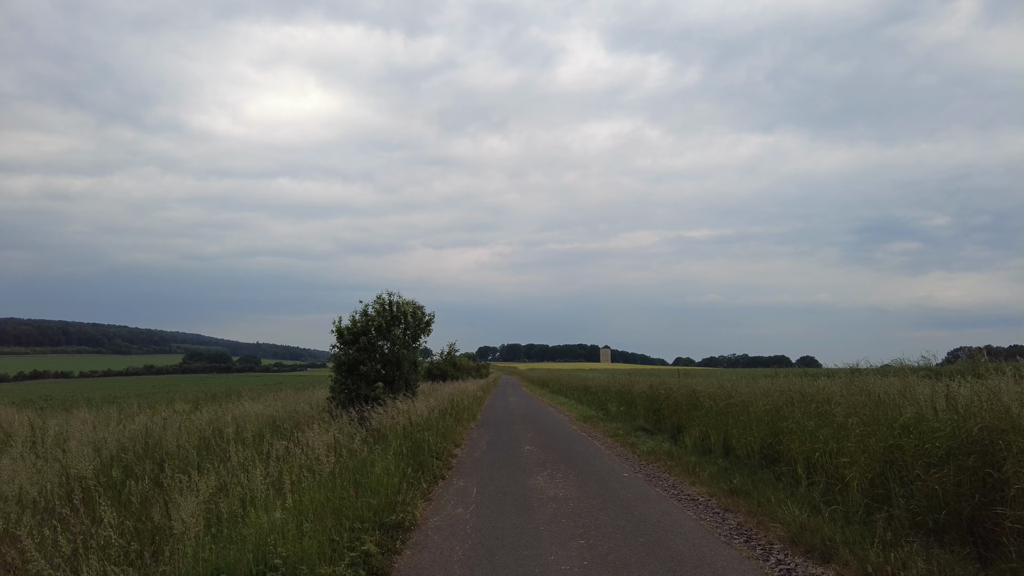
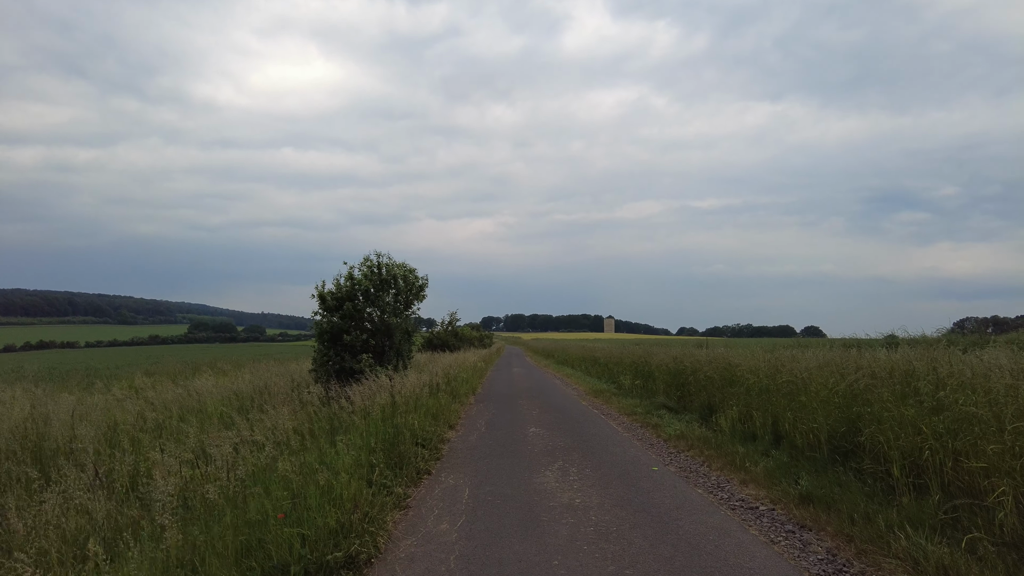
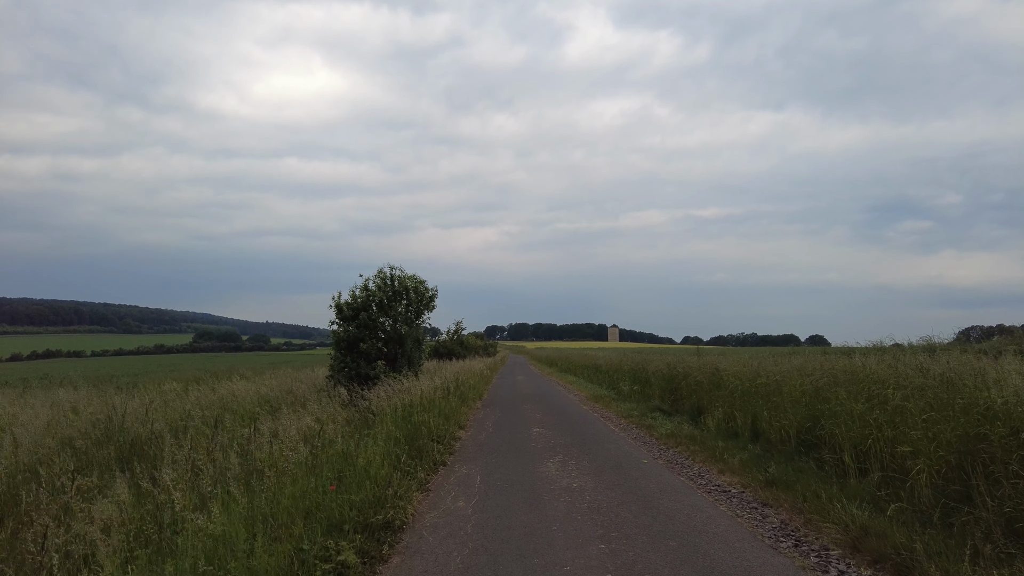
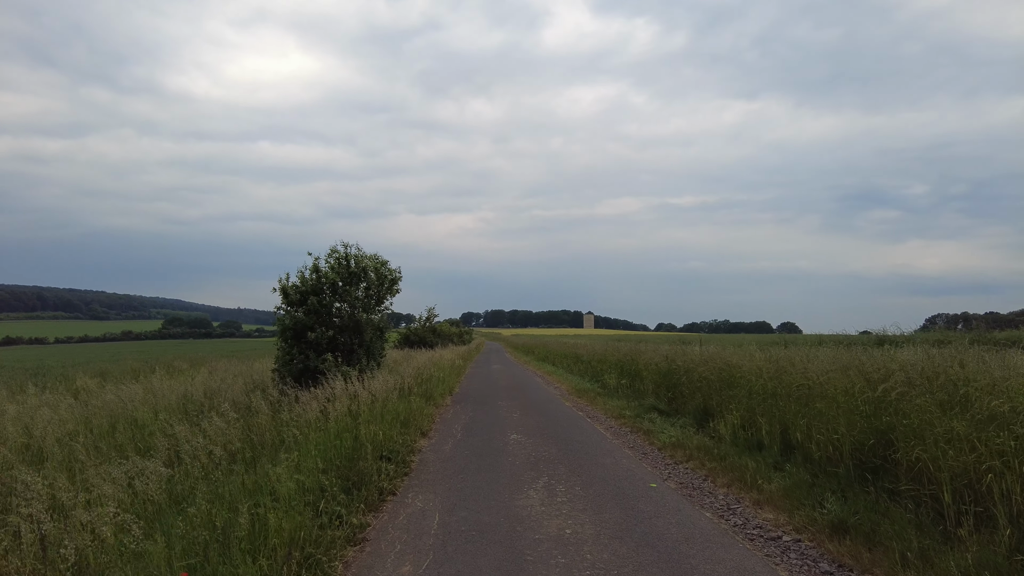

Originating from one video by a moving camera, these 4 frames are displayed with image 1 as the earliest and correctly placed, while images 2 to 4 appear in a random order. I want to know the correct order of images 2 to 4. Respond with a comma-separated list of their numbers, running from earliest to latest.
3, 2, 4
